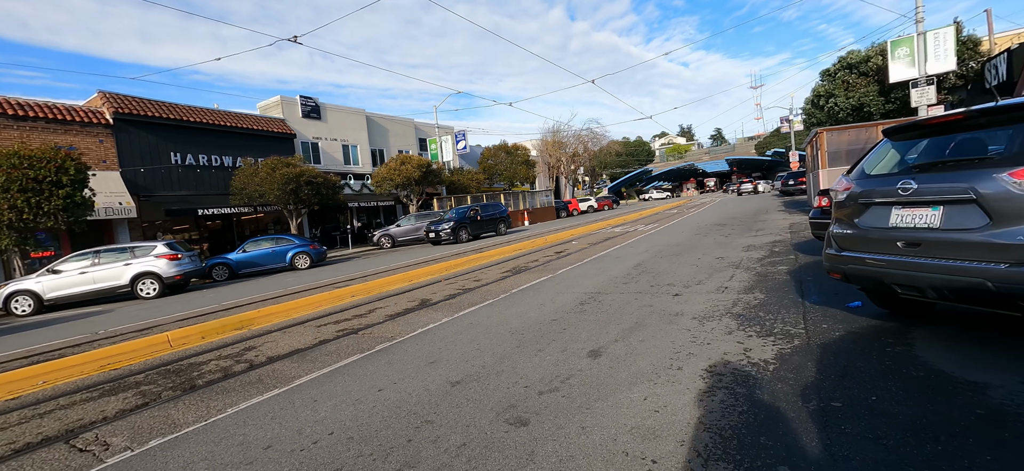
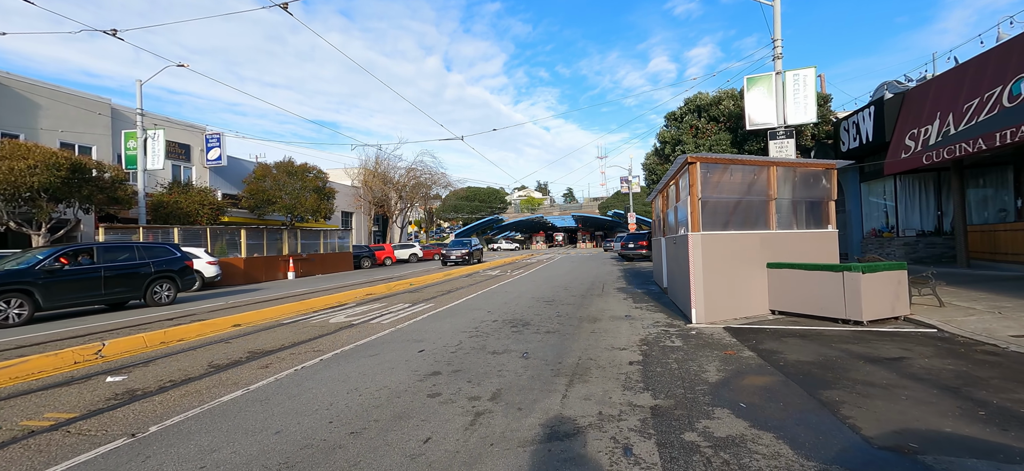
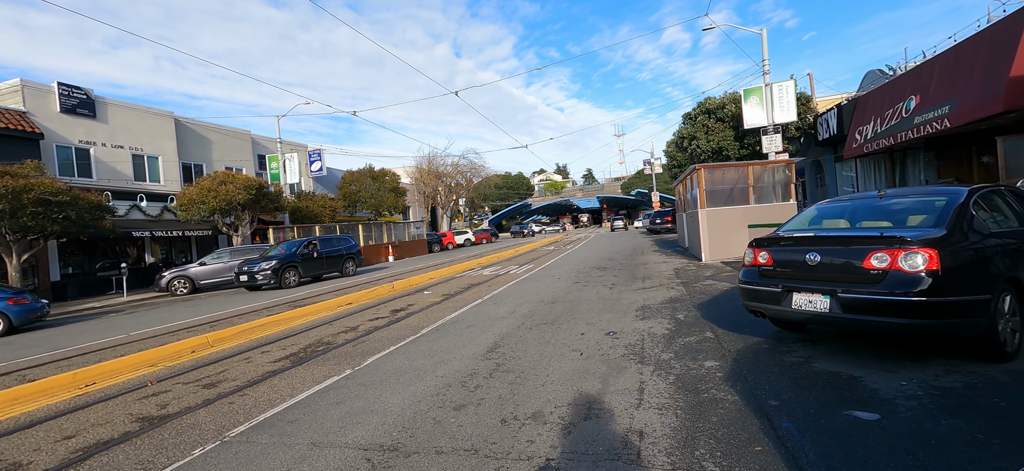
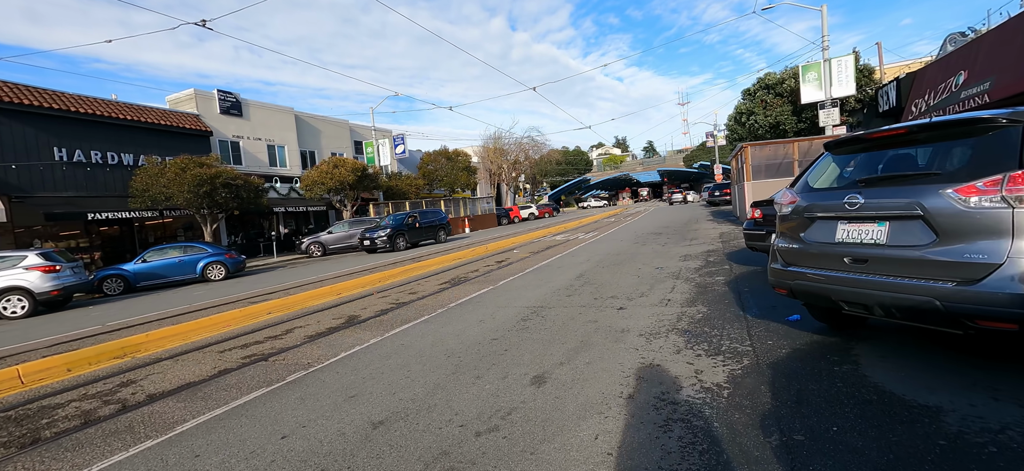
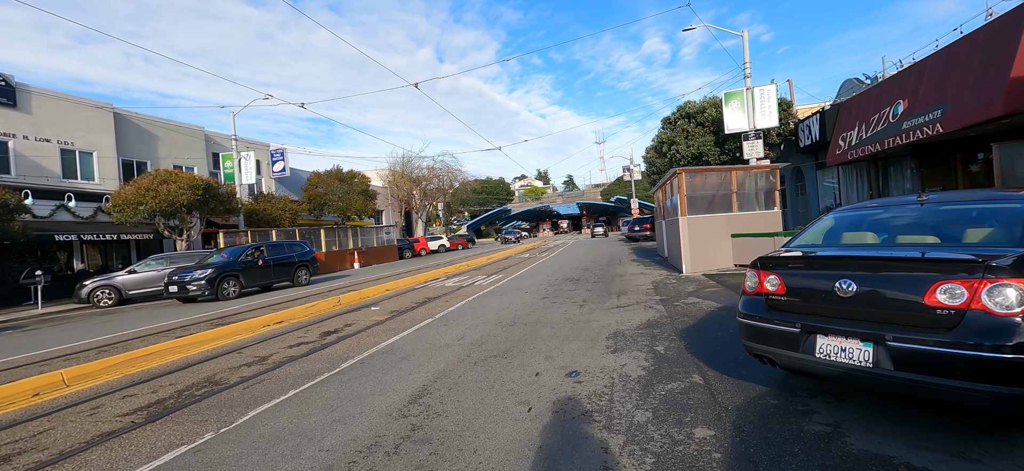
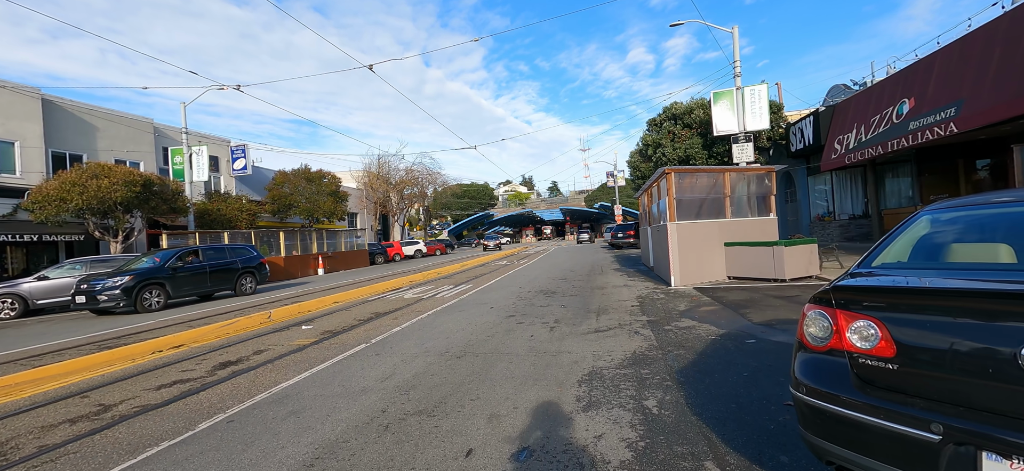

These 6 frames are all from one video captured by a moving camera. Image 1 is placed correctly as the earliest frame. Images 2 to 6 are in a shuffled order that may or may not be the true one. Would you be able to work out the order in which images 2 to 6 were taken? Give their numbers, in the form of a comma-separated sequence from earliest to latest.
4, 3, 5, 6, 2
